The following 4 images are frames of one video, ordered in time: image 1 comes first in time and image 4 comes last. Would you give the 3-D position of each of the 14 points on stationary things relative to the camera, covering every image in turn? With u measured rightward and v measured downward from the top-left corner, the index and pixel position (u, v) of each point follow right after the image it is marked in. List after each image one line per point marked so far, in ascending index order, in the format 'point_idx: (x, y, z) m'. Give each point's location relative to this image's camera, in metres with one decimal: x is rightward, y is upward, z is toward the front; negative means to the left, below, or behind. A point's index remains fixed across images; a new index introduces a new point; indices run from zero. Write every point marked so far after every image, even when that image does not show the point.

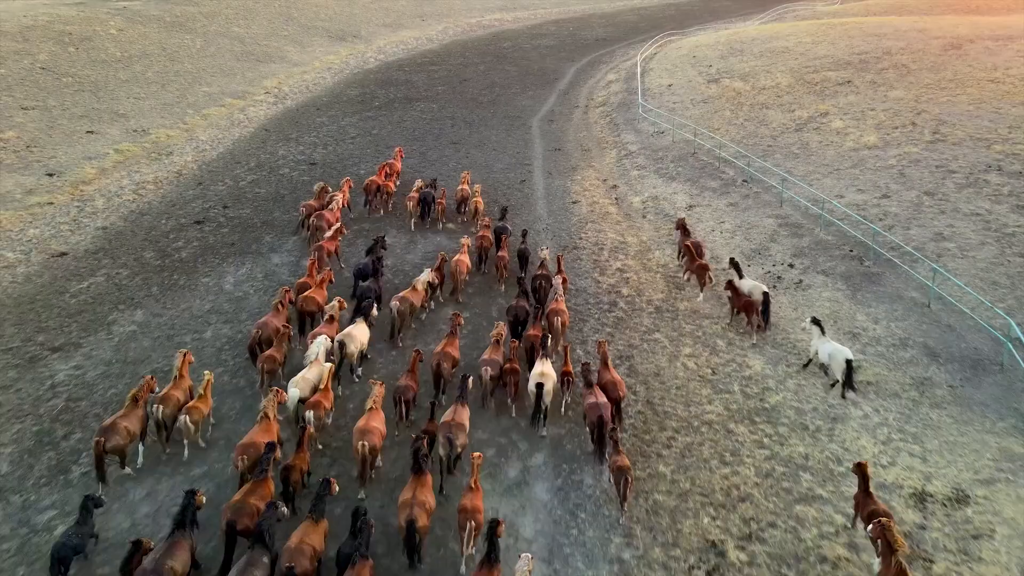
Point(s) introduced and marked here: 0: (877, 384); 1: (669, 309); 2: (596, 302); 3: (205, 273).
0: (+5.8, -1.5, +12.3) m
1: (+3.1, -0.4, +15.3) m
2: (+1.7, -0.3, +15.7) m
3: (-6.8, +0.3, +17.2) m
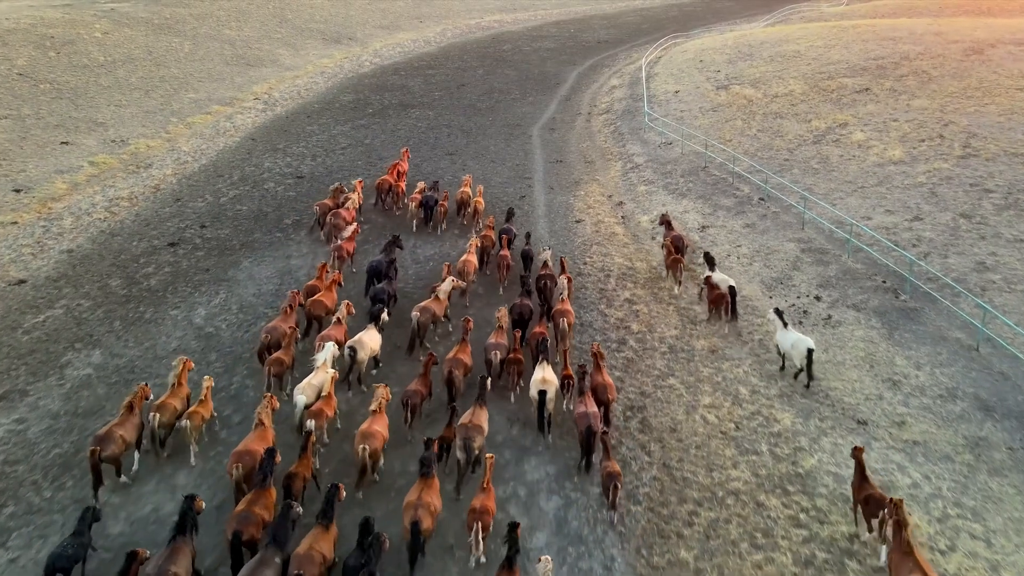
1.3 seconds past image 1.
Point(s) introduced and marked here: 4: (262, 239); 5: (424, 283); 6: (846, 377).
0: (+5.7, -2.2, +10.9) m
1: (+3.1, -1.1, +13.8) m
2: (+1.7, -0.9, +14.2) m
3: (-6.8, -0.3, +15.7) m
4: (-6.2, +1.2, +19.4) m
5: (-2.0, +0.1, +17.6) m
6: (+5.3, -1.4, +12.4) m
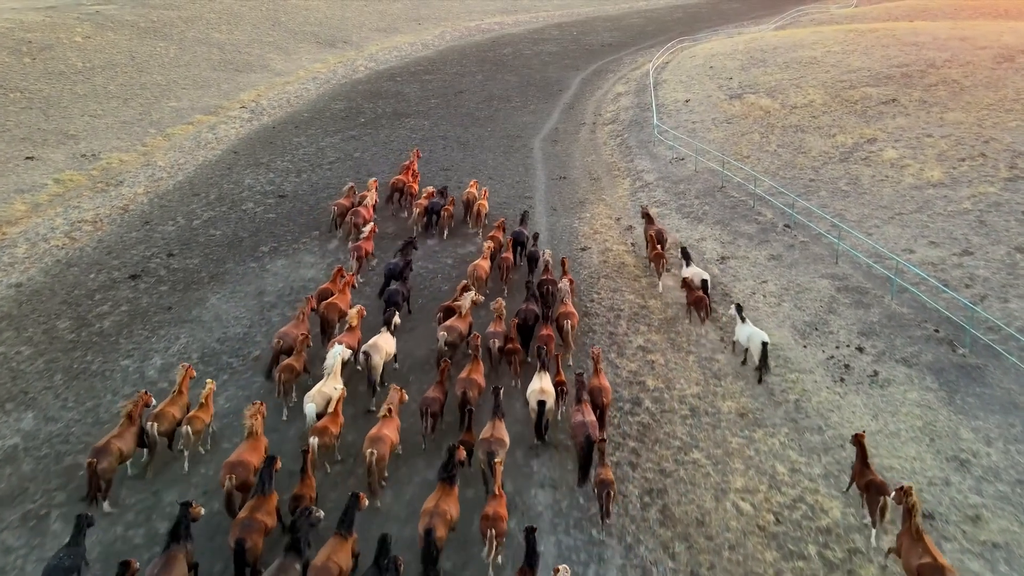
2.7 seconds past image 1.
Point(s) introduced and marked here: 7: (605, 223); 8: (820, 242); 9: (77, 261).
0: (+5.7, -3.0, +9.0) m
1: (+3.0, -1.9, +11.9) m
2: (+1.6, -1.7, +12.3) m
3: (-6.8, -1.1, +13.9) m
4: (-6.2, +0.4, +17.5) m
5: (-2.0, -0.7, +15.8) m
6: (+5.3, -2.2, +10.5) m
7: (+2.4, +1.6, +19.9) m
8: (+6.5, +1.0, +16.5) m
9: (-9.9, +0.6, +17.8) m
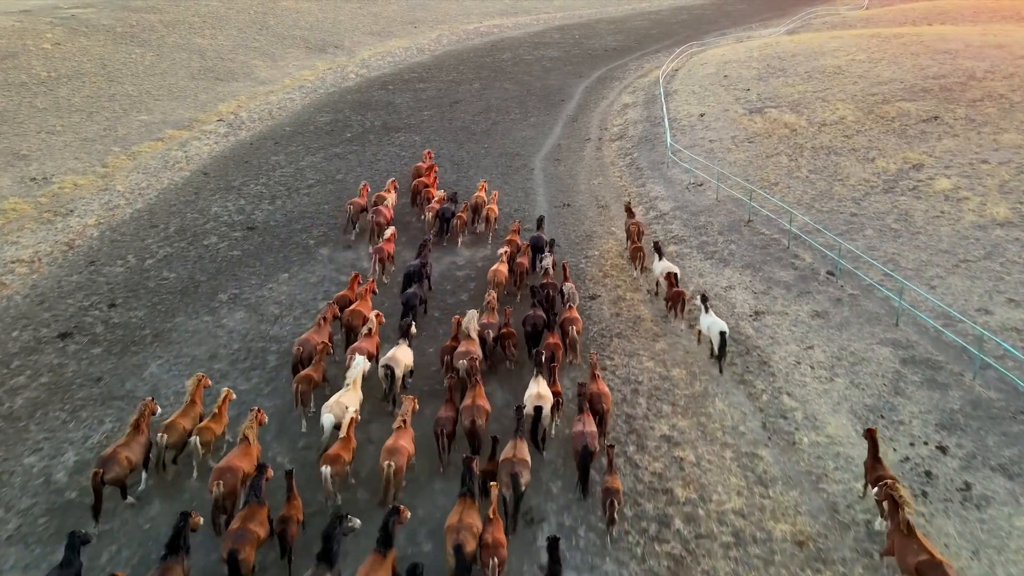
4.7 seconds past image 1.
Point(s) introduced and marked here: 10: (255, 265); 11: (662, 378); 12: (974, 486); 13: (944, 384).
0: (+5.6, -4.1, +6.4) m
1: (+3.0, -3.0, +9.4) m
2: (+1.6, -2.9, +9.8) m
3: (-6.9, -2.3, +11.3) m
4: (-6.3, -0.7, +15.0) m
5: (-2.1, -1.8, +13.2) m
6: (+5.2, -3.3, +7.9) m
7: (+2.3, +0.5, +17.4) m
8: (+6.5, -0.1, +14.0) m
9: (-10.0, -0.5, +15.2) m
10: (-5.9, +0.5, +17.8) m
11: (+2.5, -1.5, +12.8) m
12: (+5.7, -2.4, +9.7) m
13: (+6.4, -1.4, +11.6) m
